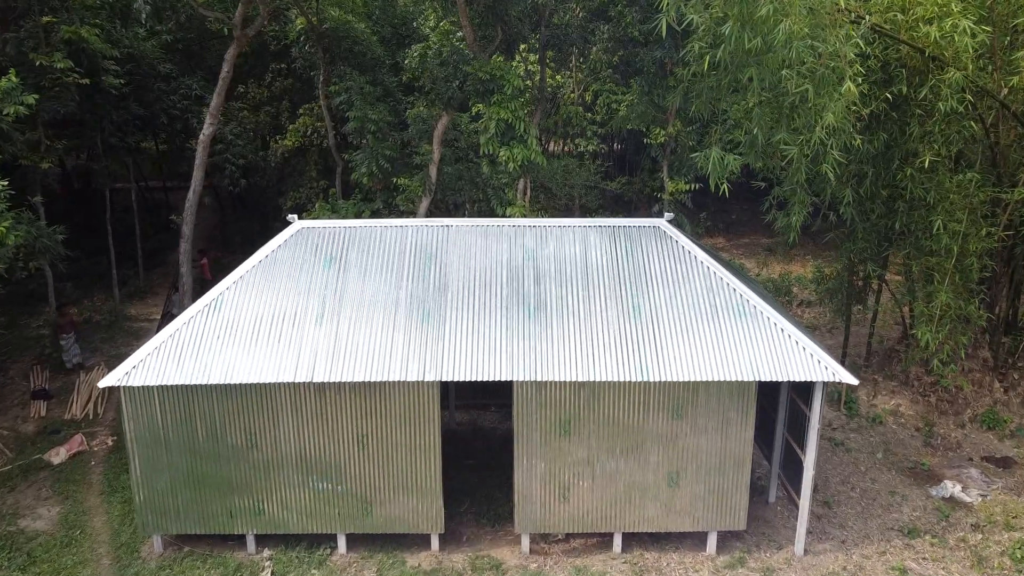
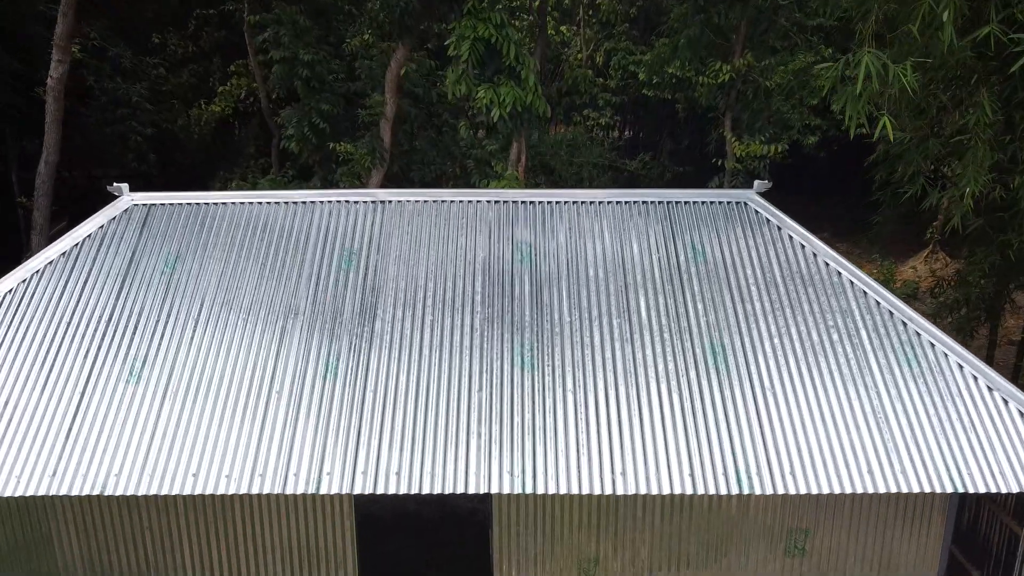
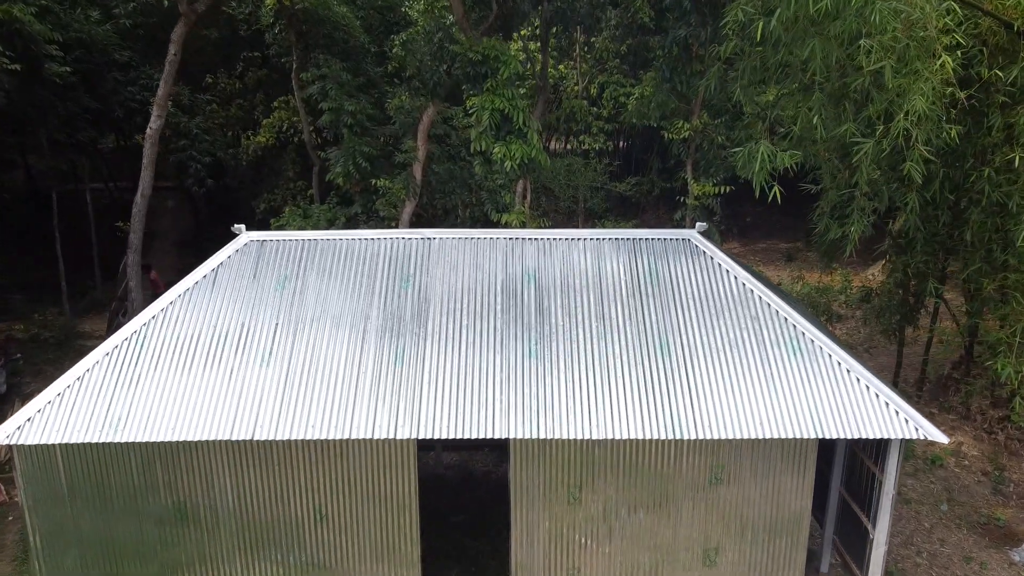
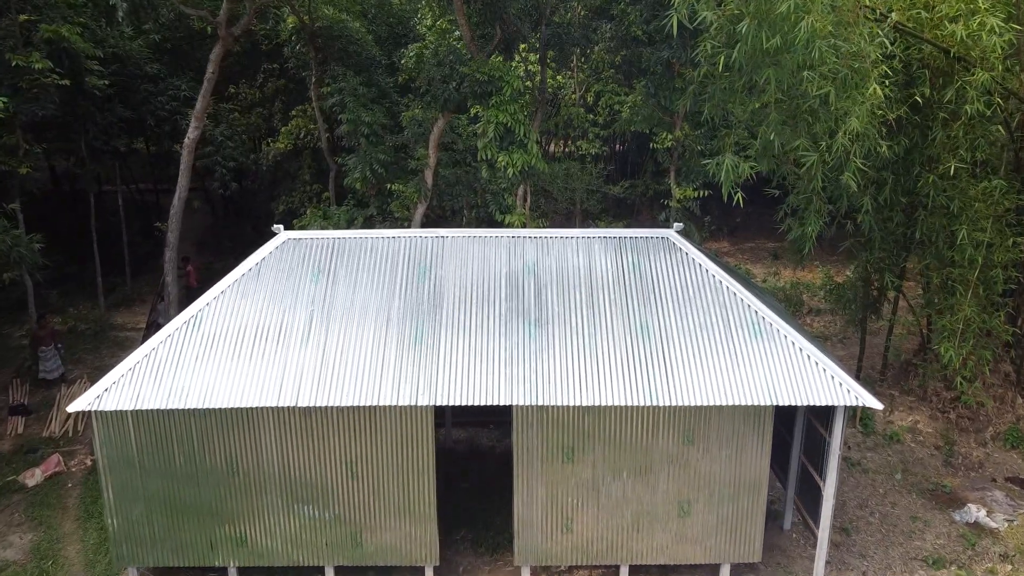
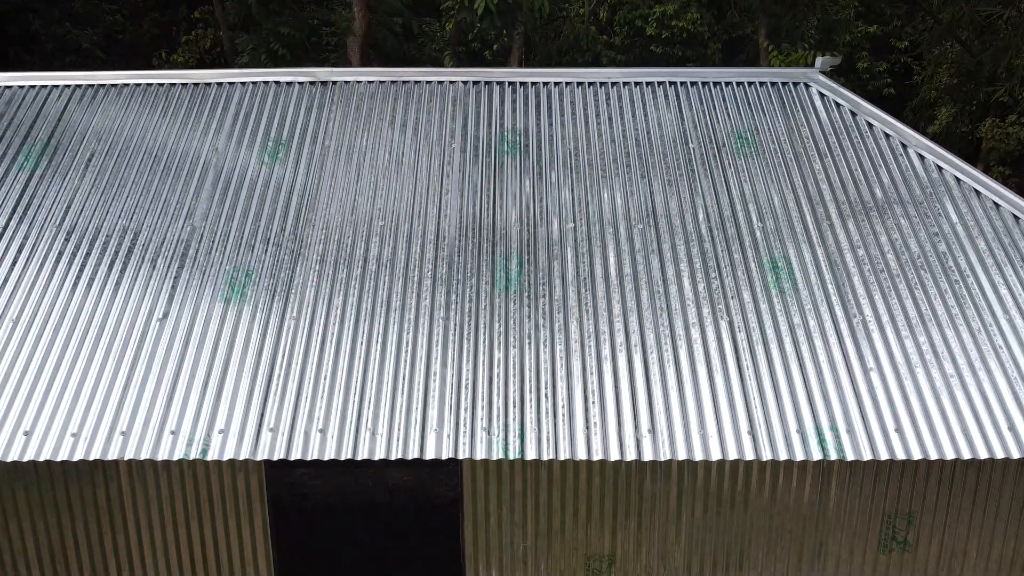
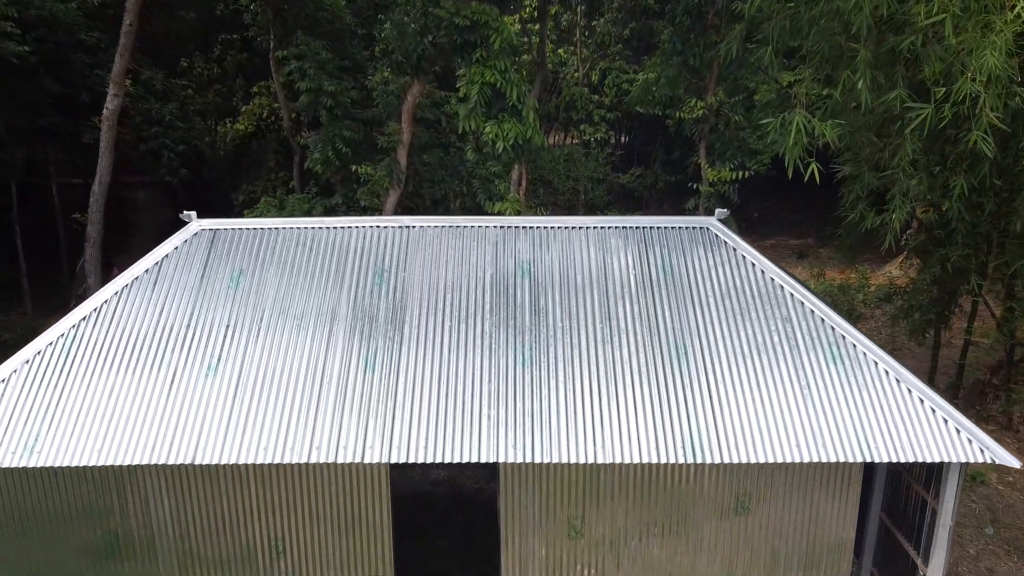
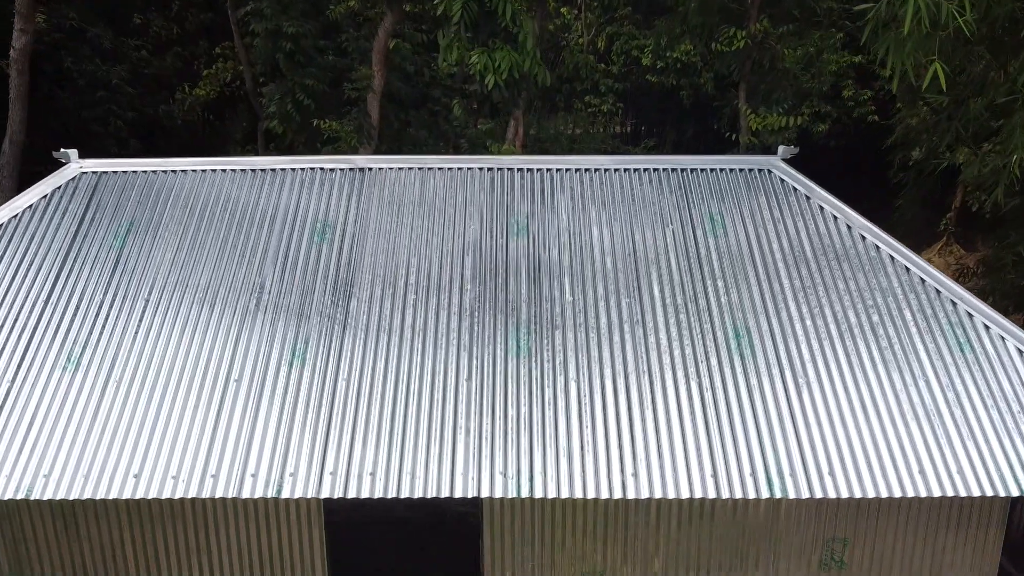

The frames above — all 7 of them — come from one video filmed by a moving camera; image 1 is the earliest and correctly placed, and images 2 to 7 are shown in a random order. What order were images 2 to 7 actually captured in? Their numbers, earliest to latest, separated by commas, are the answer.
4, 3, 6, 2, 7, 5
